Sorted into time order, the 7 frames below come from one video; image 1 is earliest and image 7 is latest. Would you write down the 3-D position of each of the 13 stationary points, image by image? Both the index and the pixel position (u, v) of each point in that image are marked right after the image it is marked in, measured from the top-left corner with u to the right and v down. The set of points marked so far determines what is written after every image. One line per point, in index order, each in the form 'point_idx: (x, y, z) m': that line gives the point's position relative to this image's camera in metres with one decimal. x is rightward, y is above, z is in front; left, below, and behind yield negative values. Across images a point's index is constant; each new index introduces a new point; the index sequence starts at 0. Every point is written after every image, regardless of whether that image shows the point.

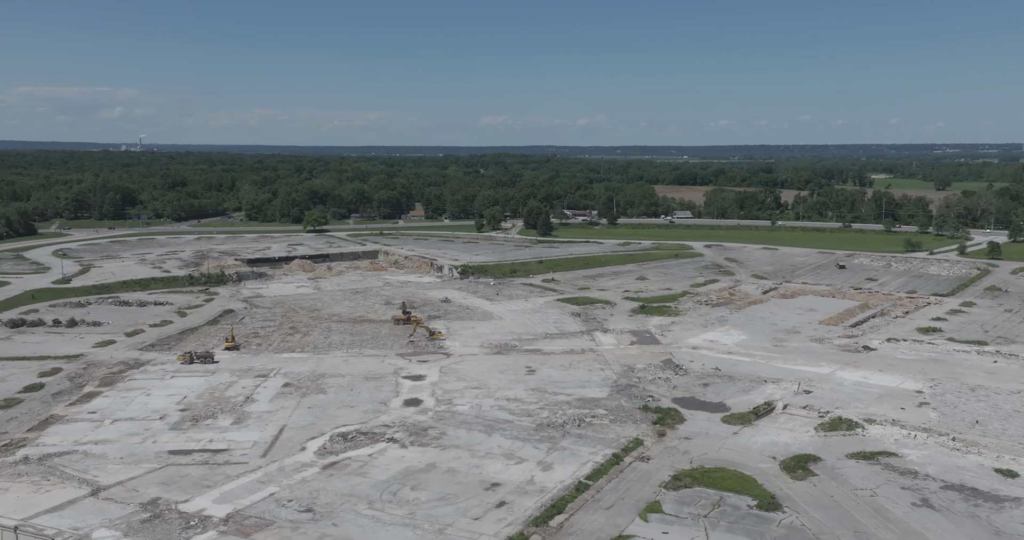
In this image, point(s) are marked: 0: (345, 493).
0: (-3.0, -3.9, +15.5) m
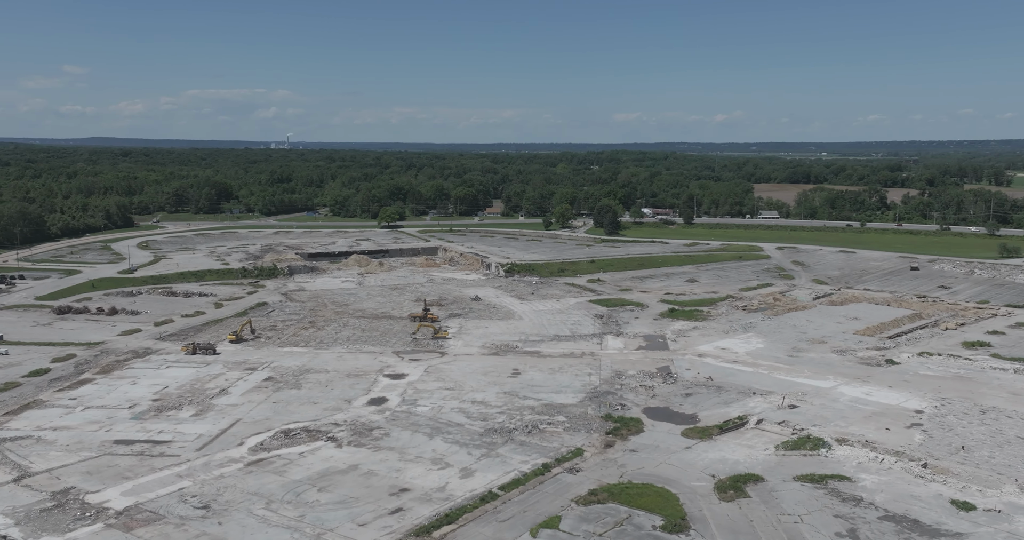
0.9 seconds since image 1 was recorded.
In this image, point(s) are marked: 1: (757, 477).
0: (-4.6, -3.8, +15.3) m
1: (+4.3, -3.6, +15.8) m
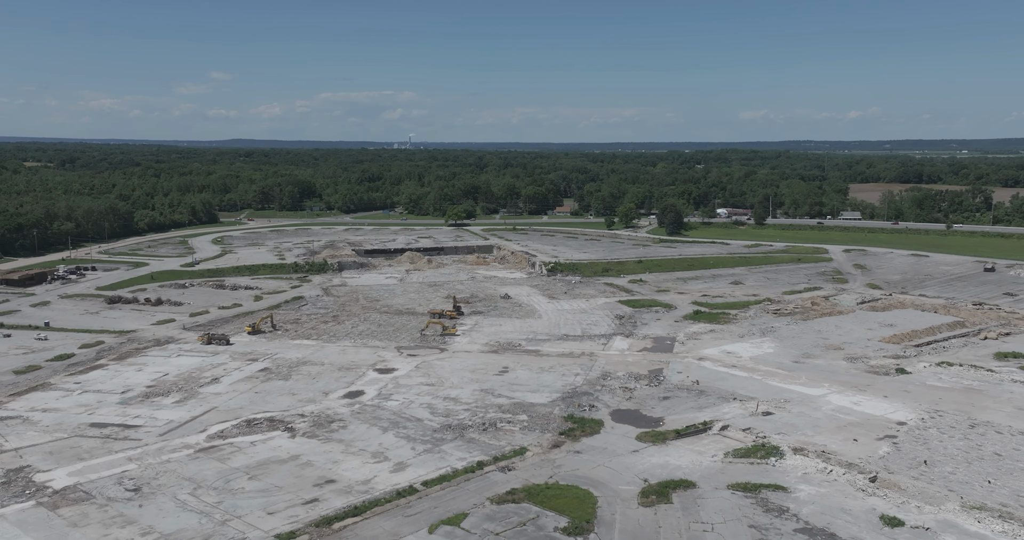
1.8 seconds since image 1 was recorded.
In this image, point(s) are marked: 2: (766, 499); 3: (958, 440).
0: (-5.8, -3.7, +15.9) m
1: (+3.0, -3.6, +15.3) m
2: (+4.1, -3.7, +14.6) m
3: (+8.7, -3.3, +17.4) m
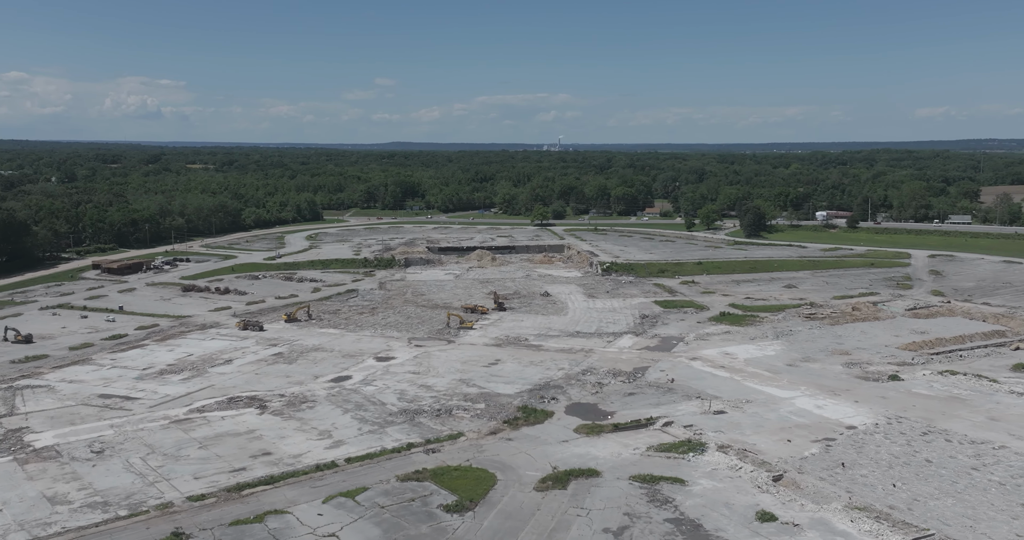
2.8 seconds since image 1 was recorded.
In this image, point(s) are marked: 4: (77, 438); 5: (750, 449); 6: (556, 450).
0: (-7.2, -3.4, +17.7) m
1: (+1.4, -3.5, +15.7) m
2: (+2.4, -3.7, +14.9) m
3: (+7.3, -3.3, +17.0) m
4: (-8.8, -3.4, +18.2) m
5: (+4.4, -3.3, +16.7) m
6: (+0.8, -3.4, +17.0) m
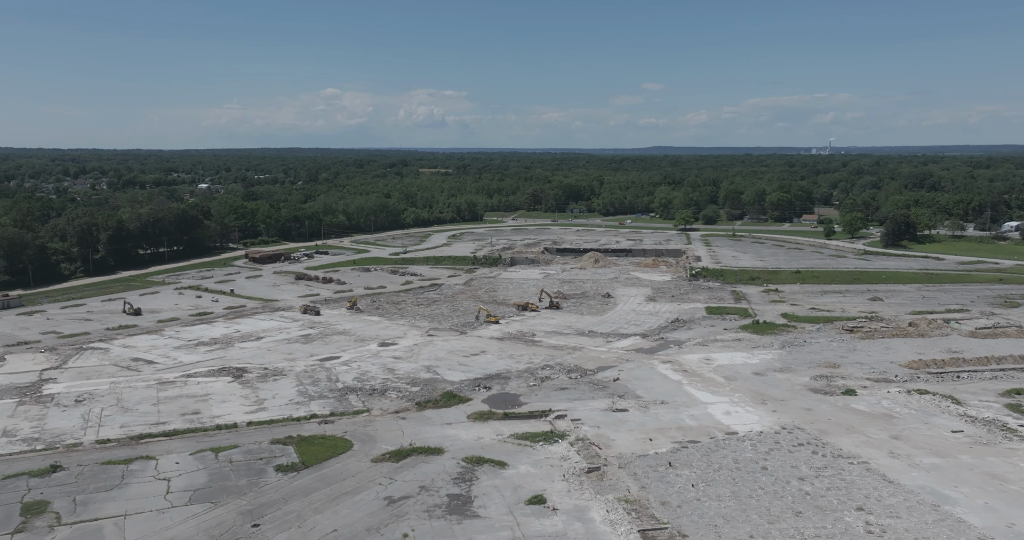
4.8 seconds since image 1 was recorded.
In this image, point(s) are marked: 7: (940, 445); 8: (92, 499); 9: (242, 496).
0: (-9.3, -3.0, +21.2) m
1: (-1.5, -3.4, +17.1) m
2: (-0.7, -3.6, +16.1) m
3: (+4.6, -3.4, +16.8) m
4: (-10.7, -3.0, +22.1) m
5: (+1.7, -3.4, +17.3) m
6: (-1.7, -3.3, +18.5) m
7: (+8.1, -3.3, +17.0) m
8: (-6.9, -3.7, +14.7) m
9: (-4.5, -3.7, +14.8) m
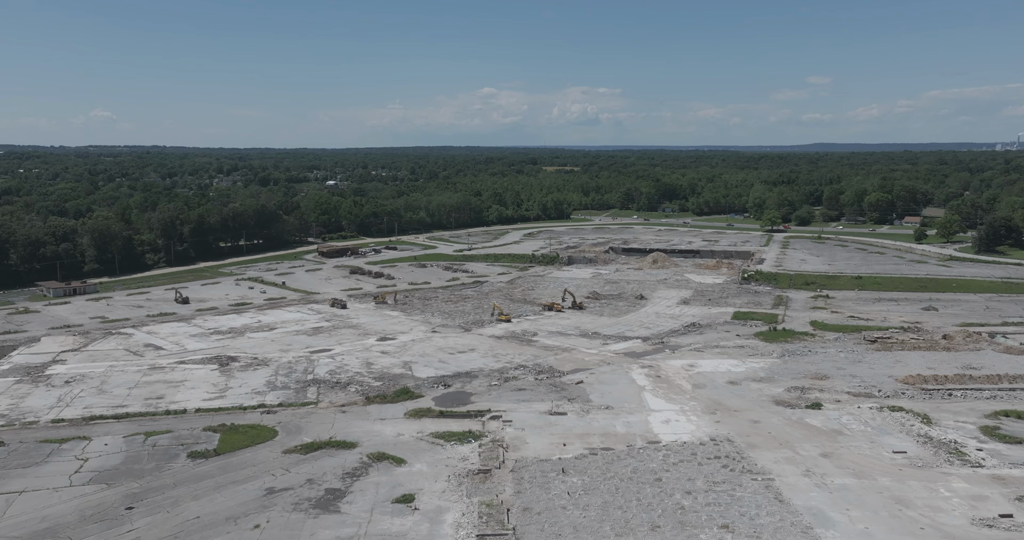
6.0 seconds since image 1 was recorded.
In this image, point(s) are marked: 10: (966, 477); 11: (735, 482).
0: (-10.3, -2.8, +22.6) m
1: (-3.2, -3.4, +17.4) m
2: (-2.6, -3.5, +16.2) m
3: (+2.8, -3.5, +16.2) m
4: (-11.6, -2.7, +23.7) m
5: (0.0, -3.4, +17.1) m
6: (-3.2, -3.3, +18.8) m
7: (+6.3, -3.5, +15.9) m
8: (-8.9, -3.6, +15.8) m
9: (-6.5, -3.6, +15.6) m
10: (+7.7, -3.5, +15.3) m
11: (+3.8, -3.6, +15.1) m
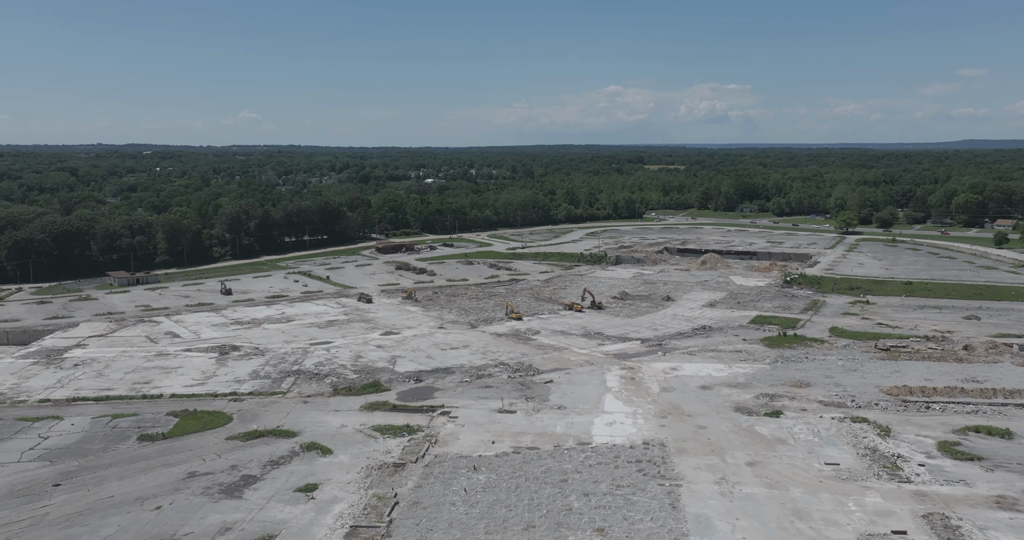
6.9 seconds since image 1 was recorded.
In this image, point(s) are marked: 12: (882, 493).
0: (-10.9, -2.6, +24.0) m
1: (-4.5, -3.3, +18.0) m
2: (-4.0, -3.5, +16.8) m
3: (+1.3, -3.5, +16.2) m
4: (-12.0, -2.5, +25.3) m
5: (-1.4, -3.3, +17.4) m
6: (-4.3, -3.2, +19.4) m
7: (+4.7, -3.6, +15.4) m
8: (-10.4, -3.4, +17.1) m
9: (-8.0, -3.5, +16.6) m
10: (+6.1, -3.6, +14.7) m
11: (+2.1, -3.6, +15.0) m
12: (+6.0, -3.6, +14.6) m
